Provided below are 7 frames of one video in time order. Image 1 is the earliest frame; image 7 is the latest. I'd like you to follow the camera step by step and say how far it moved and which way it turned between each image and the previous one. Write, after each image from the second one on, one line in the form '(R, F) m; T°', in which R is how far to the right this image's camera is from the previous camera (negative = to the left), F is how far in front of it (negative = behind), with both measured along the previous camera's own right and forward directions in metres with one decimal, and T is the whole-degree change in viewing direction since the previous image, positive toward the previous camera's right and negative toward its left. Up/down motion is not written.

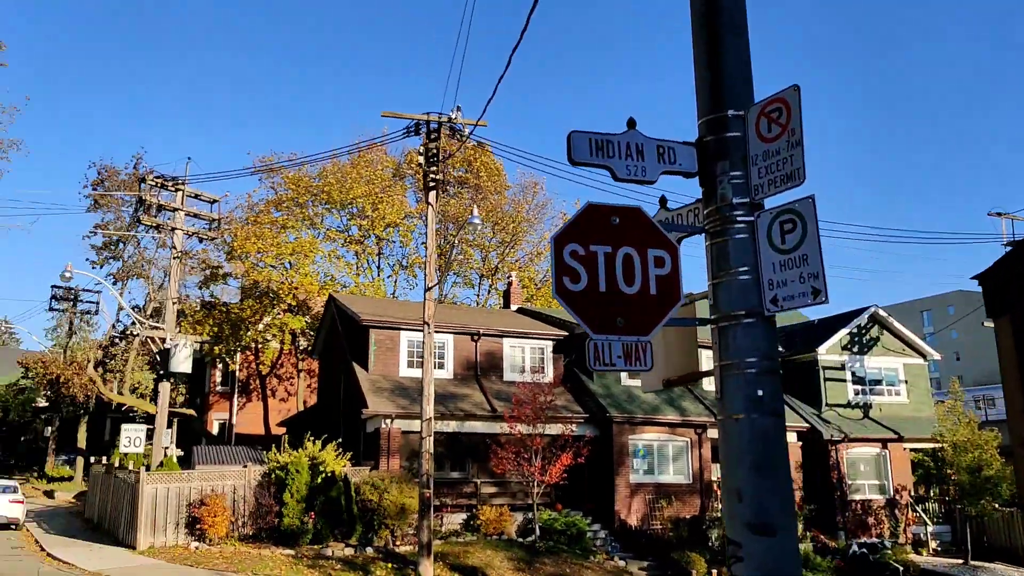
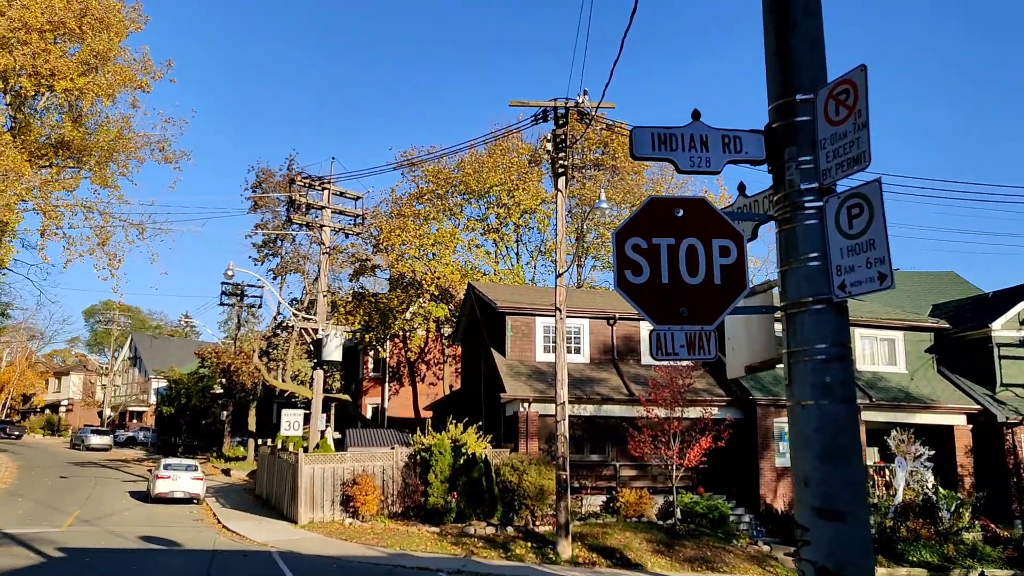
(+0.4, -0.1) m; -10°
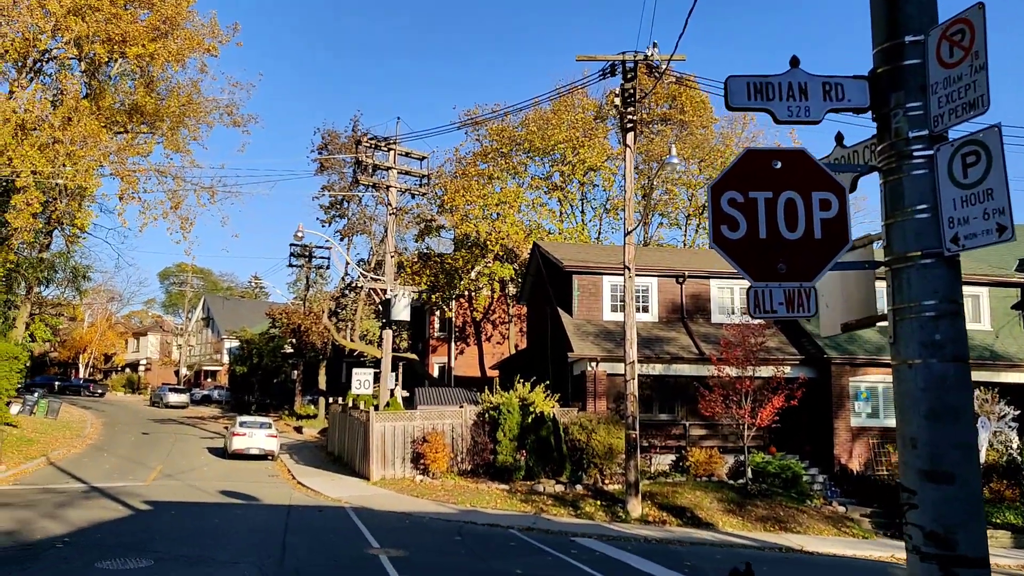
(-0.1, +0.1) m; -4°
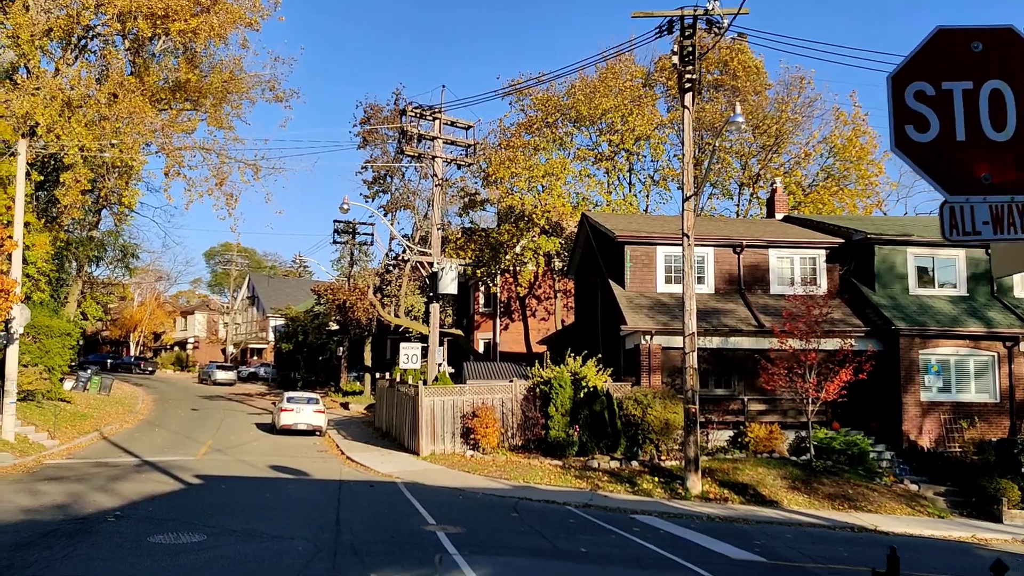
(-0.3, +0.7) m; -3°
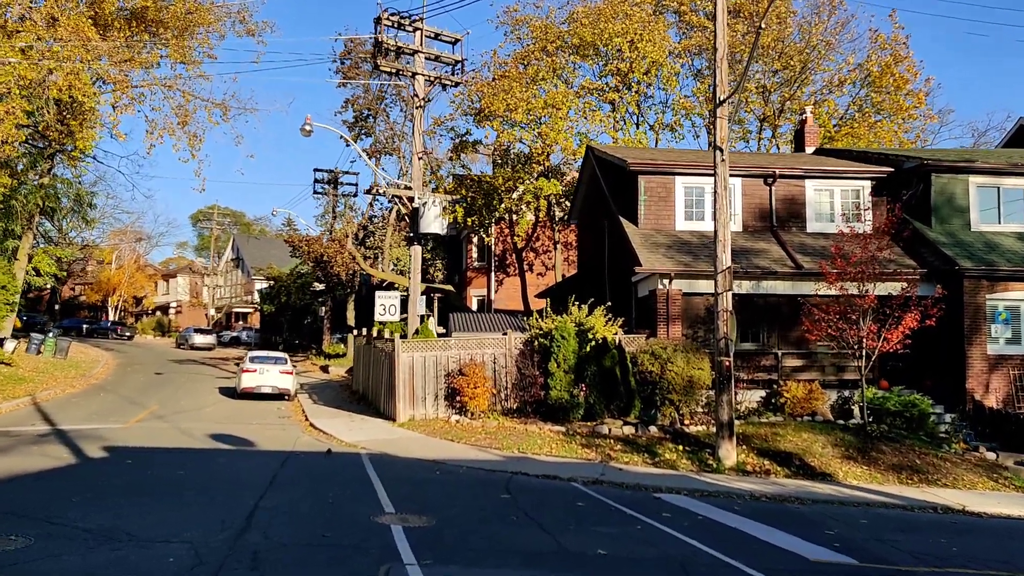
(+0.1, +3.2) m; 0°
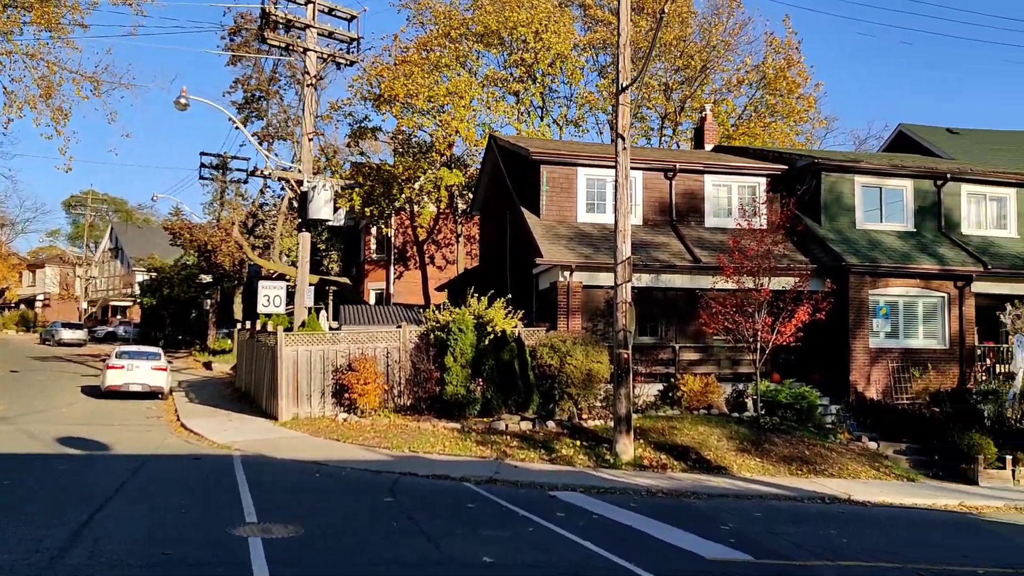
(+0.2, +0.6) m; +7°
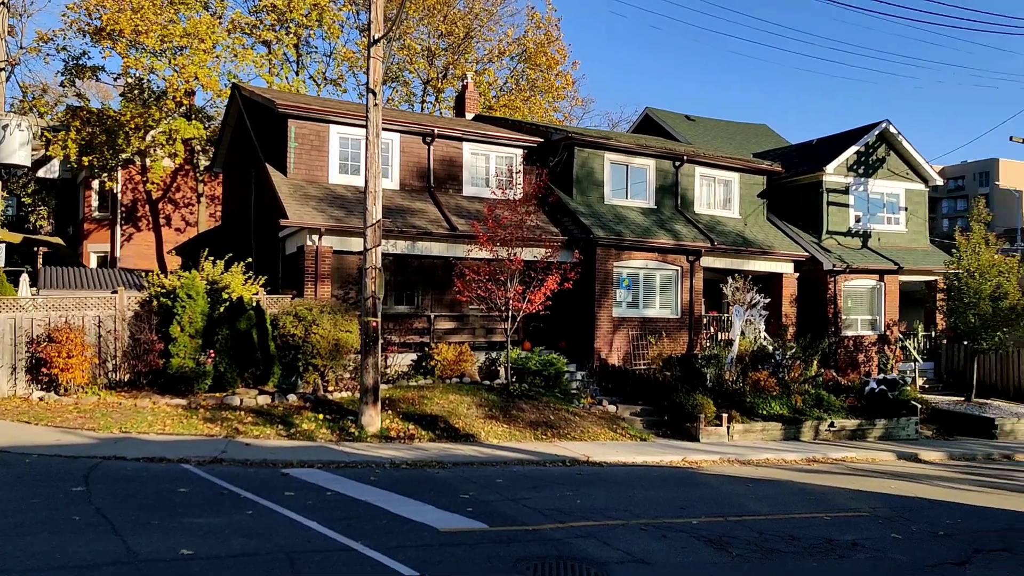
(+0.4, +0.6) m; +17°
